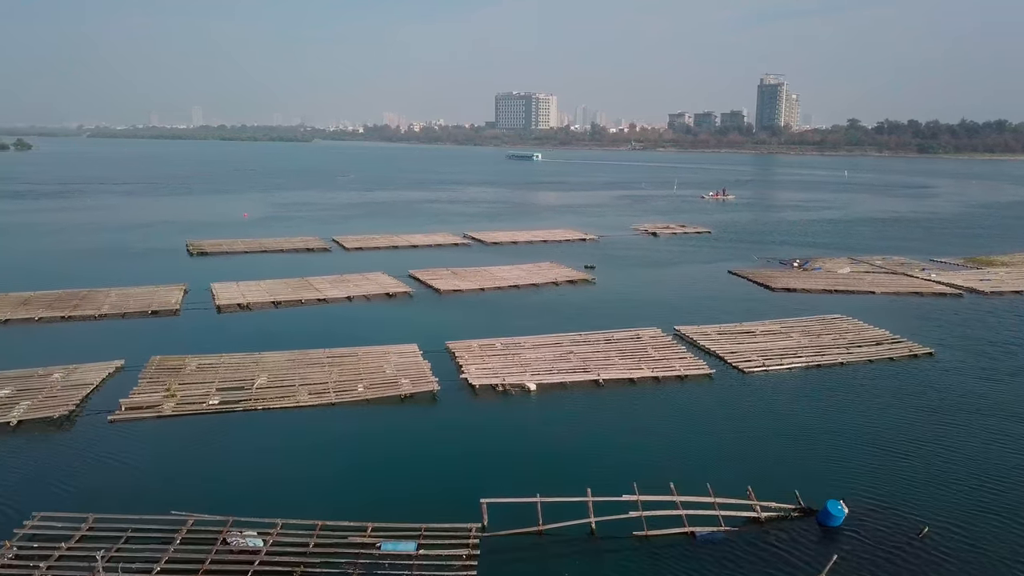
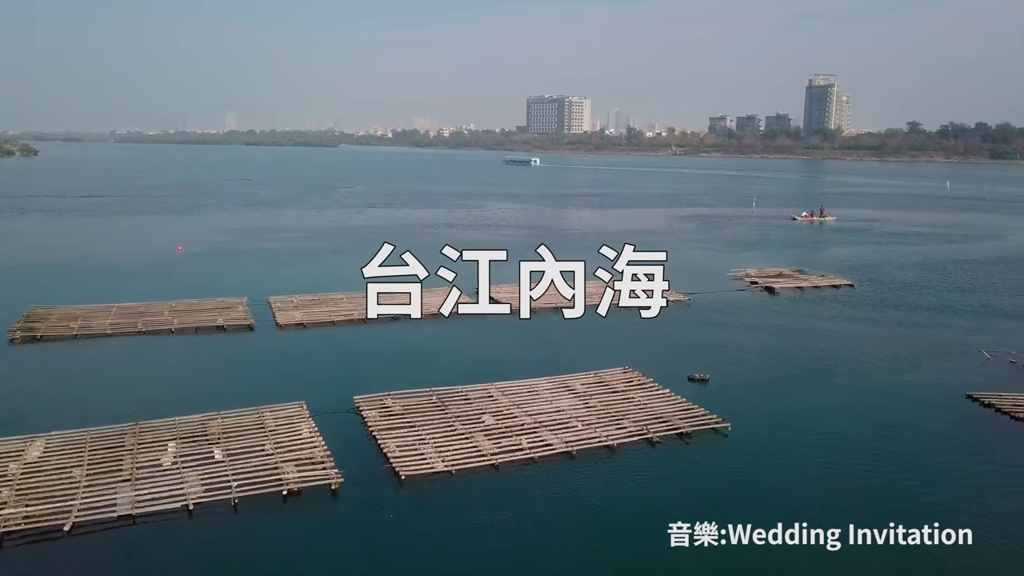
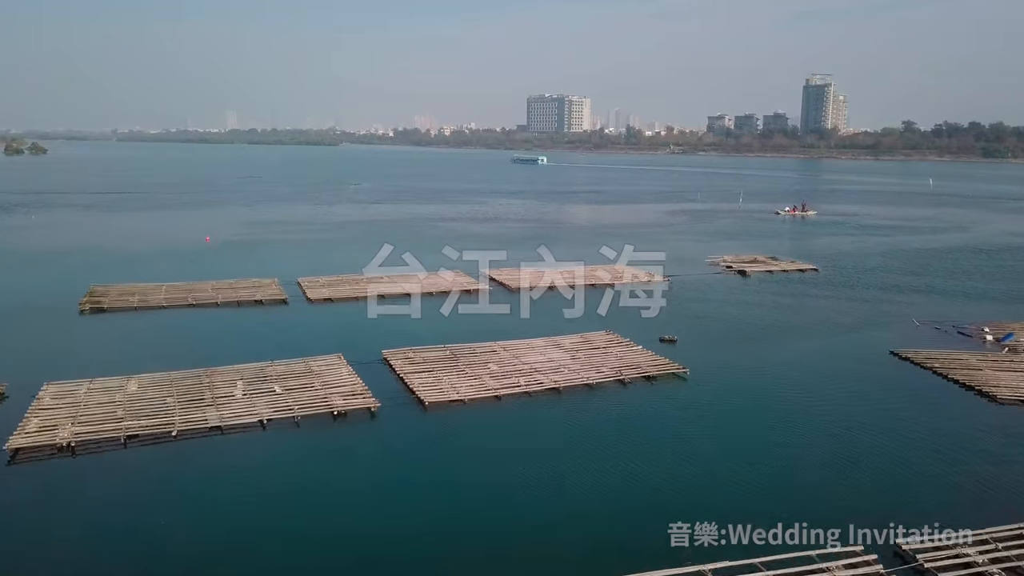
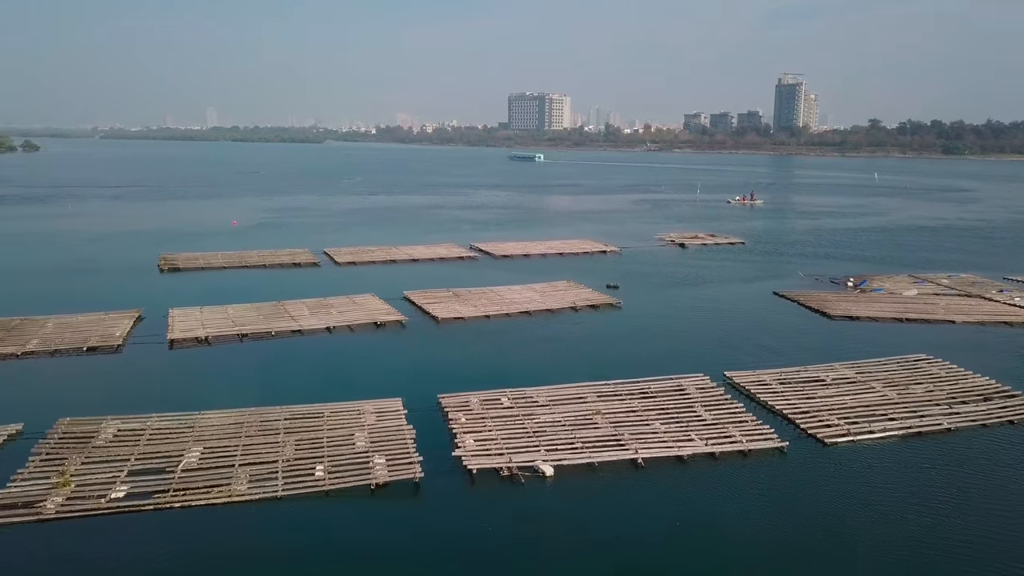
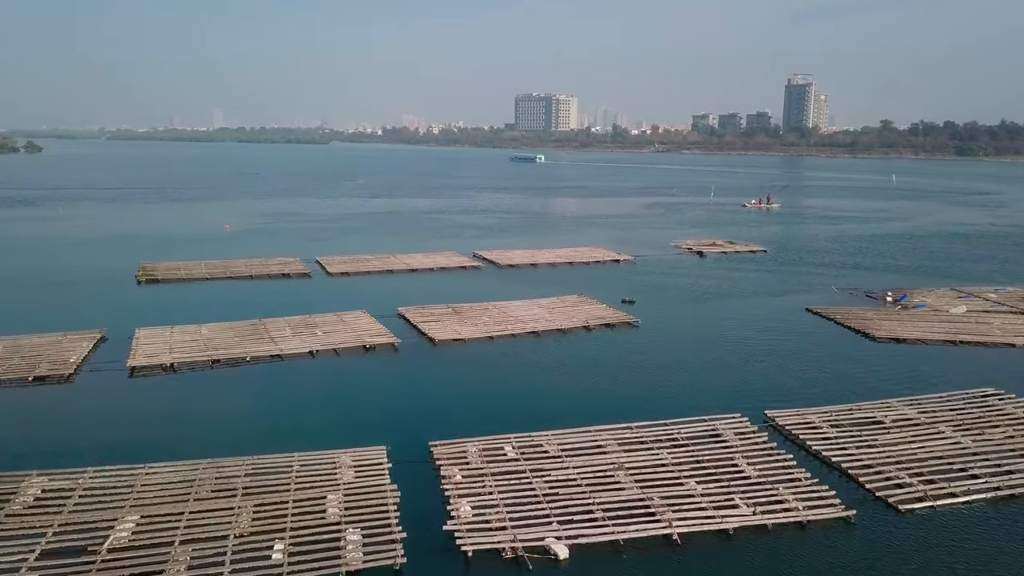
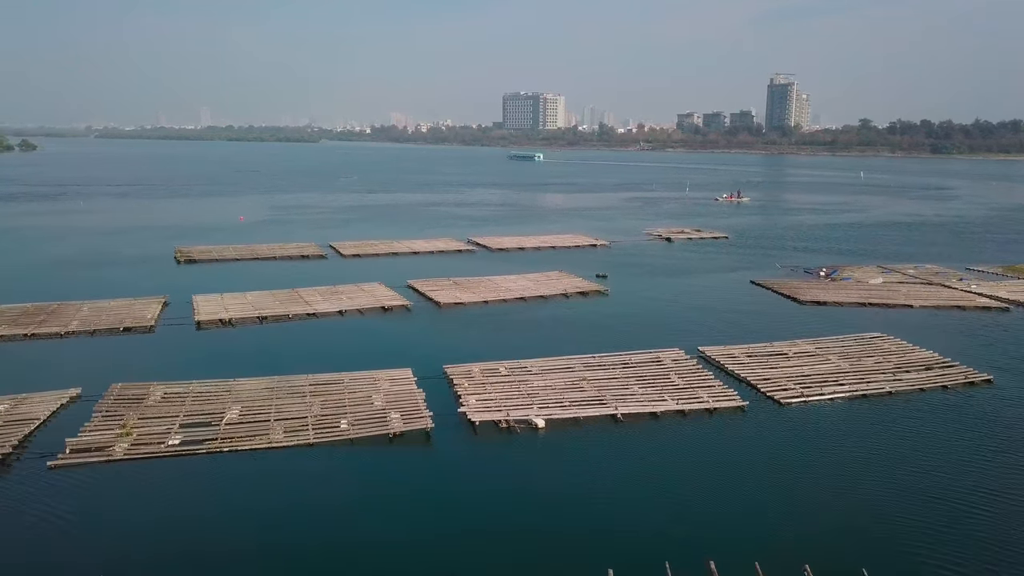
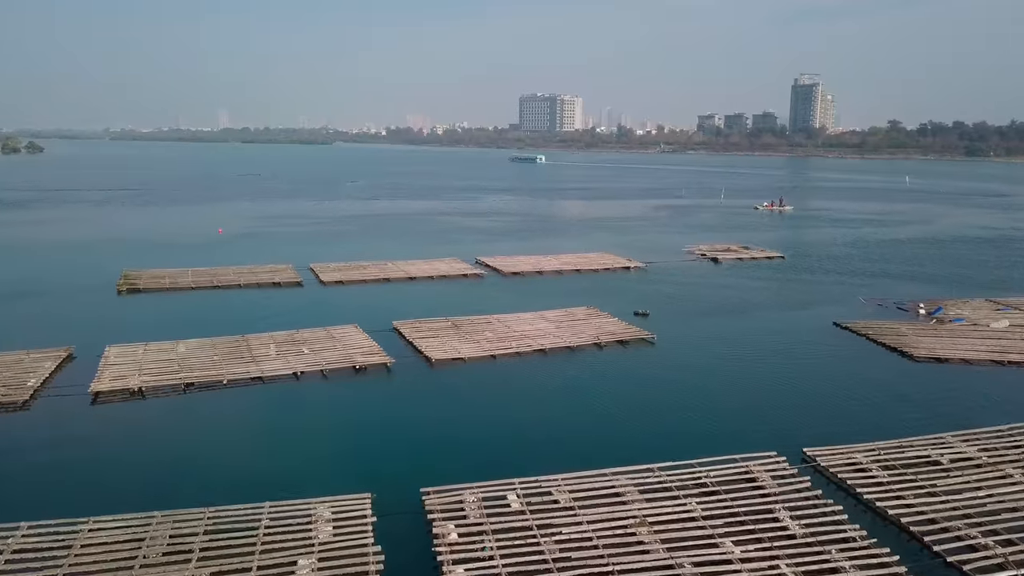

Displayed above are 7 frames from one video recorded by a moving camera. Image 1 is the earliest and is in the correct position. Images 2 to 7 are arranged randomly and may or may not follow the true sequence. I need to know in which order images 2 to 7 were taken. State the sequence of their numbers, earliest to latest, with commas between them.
6, 4, 5, 7, 3, 2
